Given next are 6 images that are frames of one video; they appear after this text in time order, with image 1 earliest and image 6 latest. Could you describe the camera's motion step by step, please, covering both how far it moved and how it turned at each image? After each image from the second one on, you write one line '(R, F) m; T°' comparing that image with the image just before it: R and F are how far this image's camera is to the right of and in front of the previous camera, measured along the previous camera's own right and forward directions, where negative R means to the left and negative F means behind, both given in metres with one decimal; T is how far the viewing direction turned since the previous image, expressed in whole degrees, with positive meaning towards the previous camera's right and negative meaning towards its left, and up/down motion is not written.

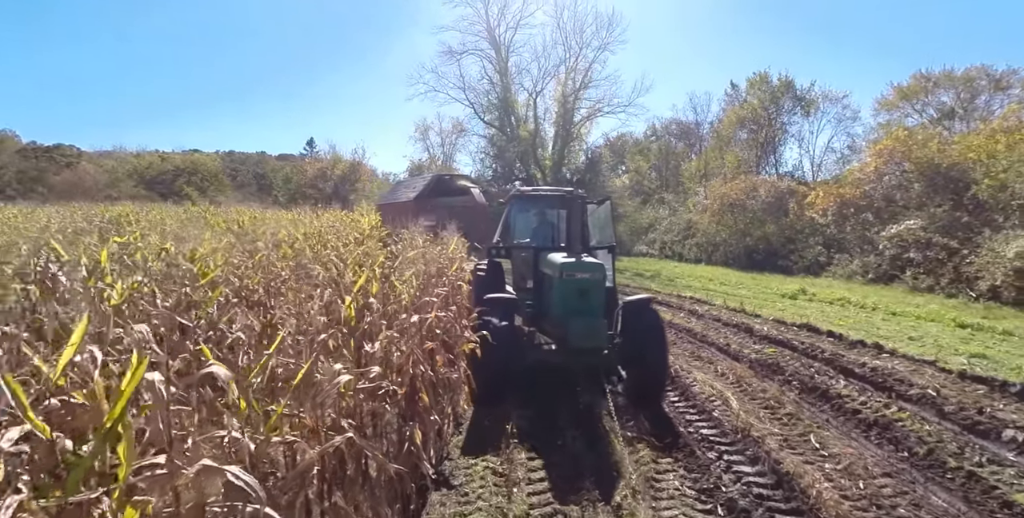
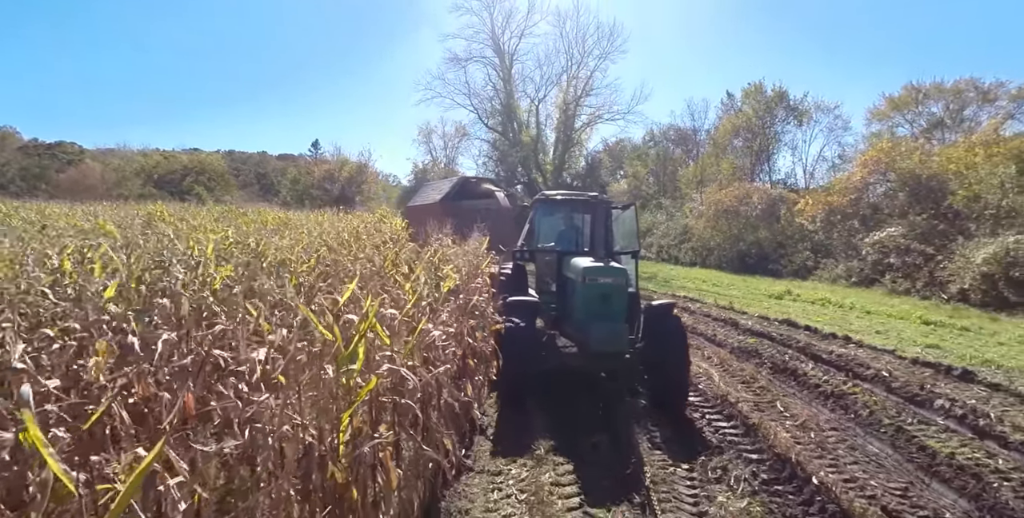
(-0.2, -0.8) m; 0°
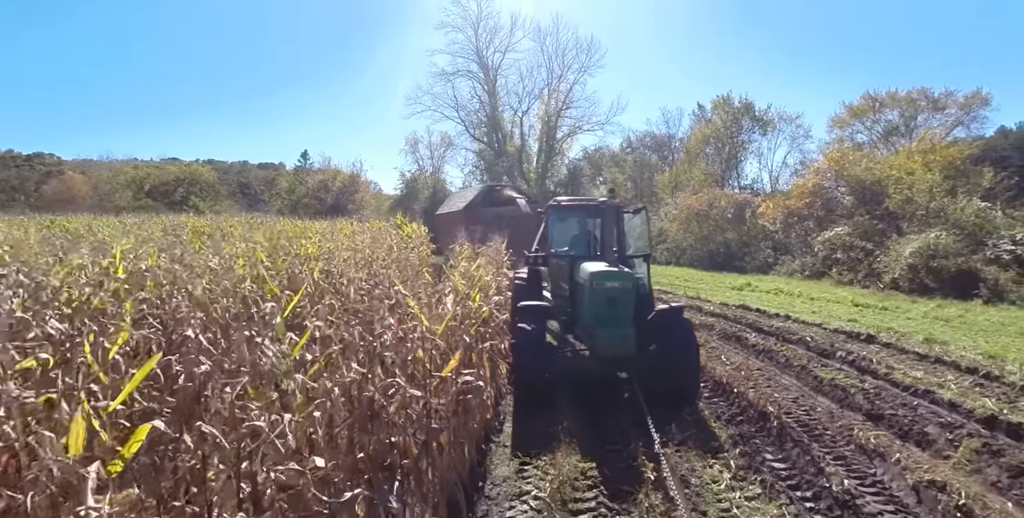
(-0.4, -1.6) m; +2°
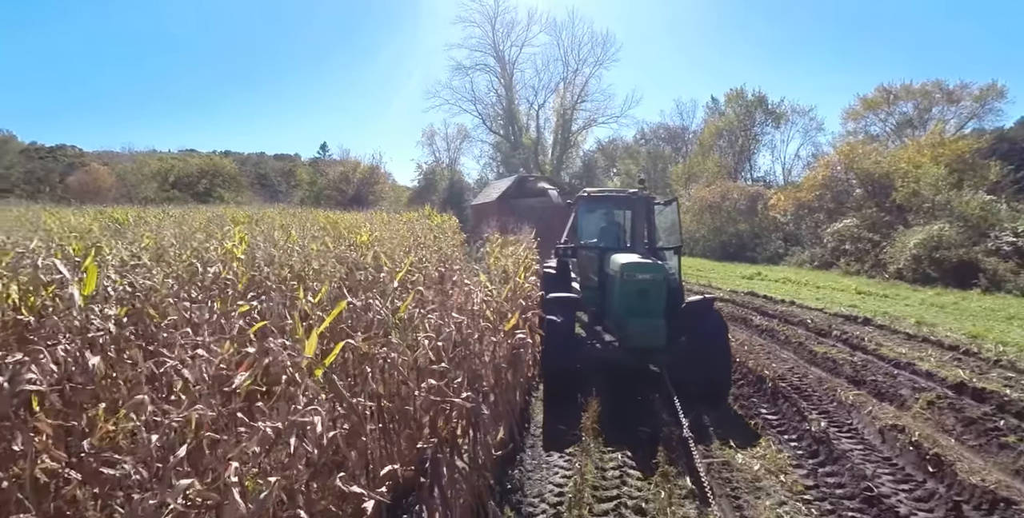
(-0.2, -0.8) m; -1°
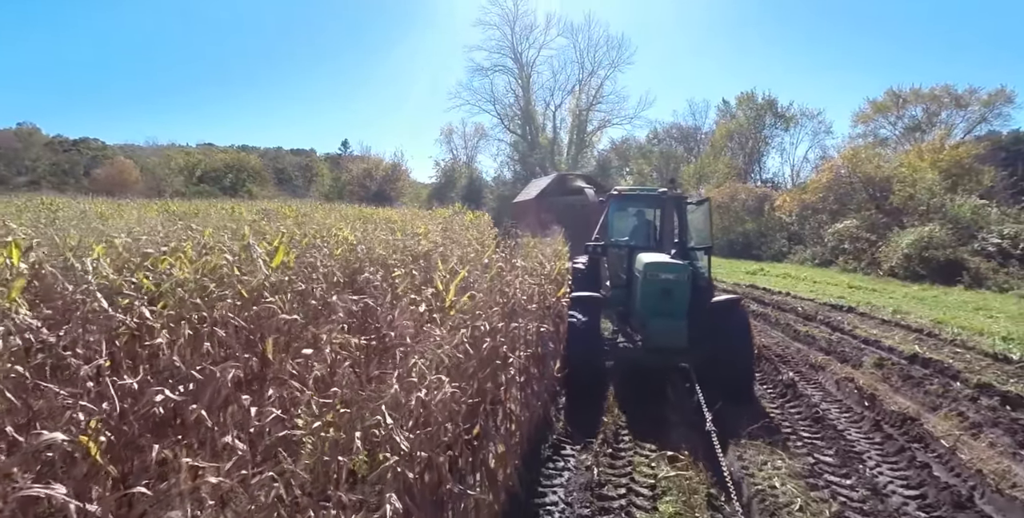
(-0.4, -1.3) m; -1°
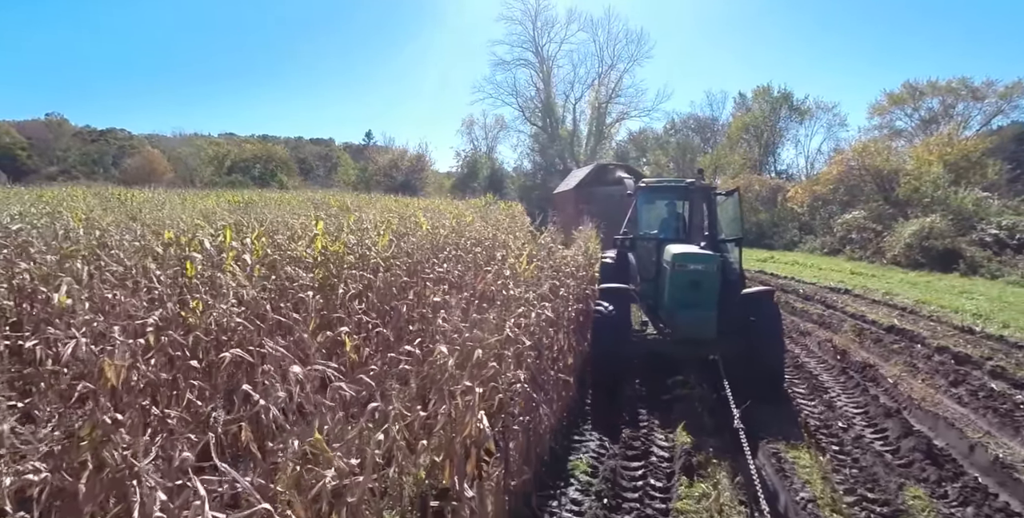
(-0.4, -1.3) m; -2°
